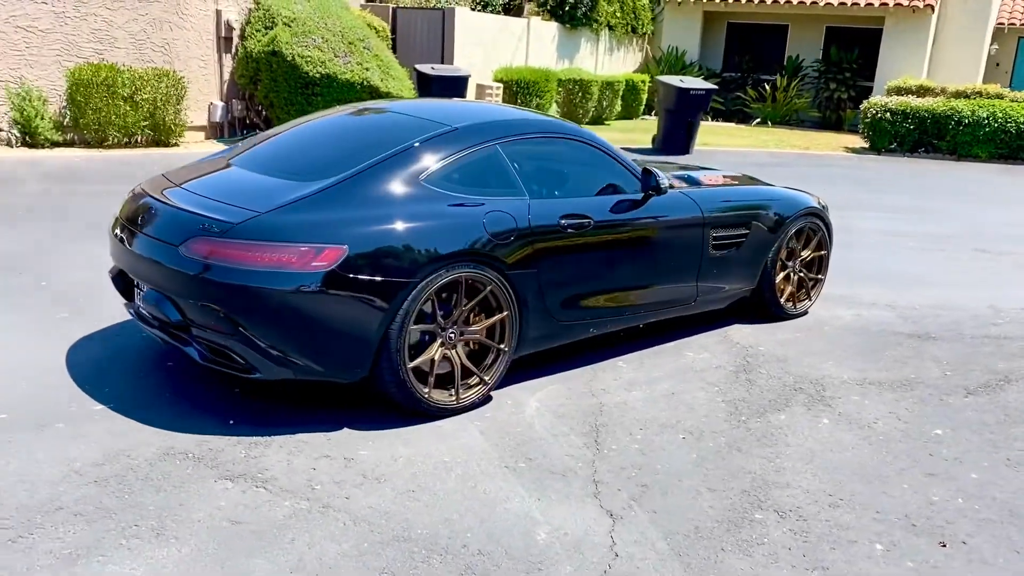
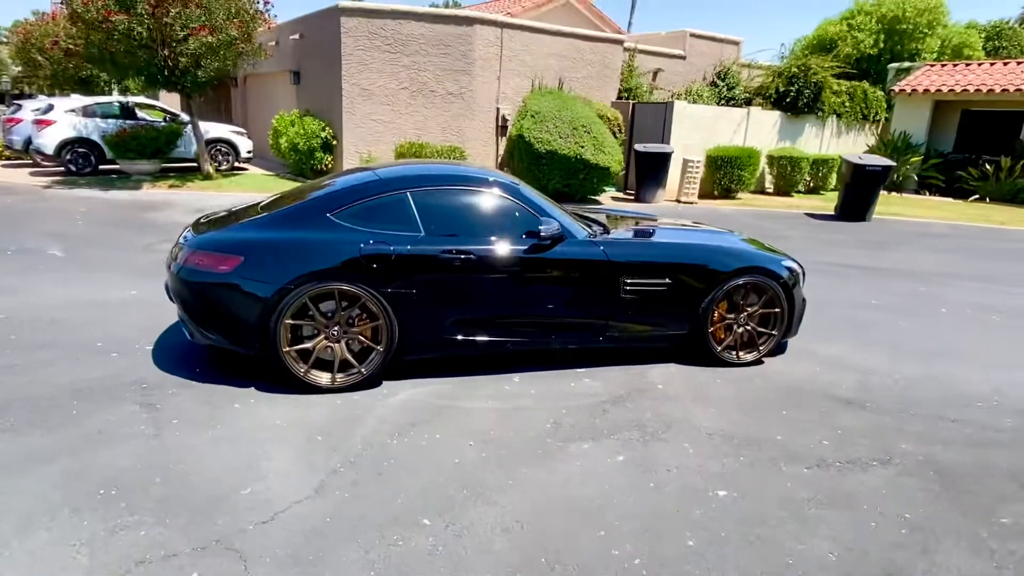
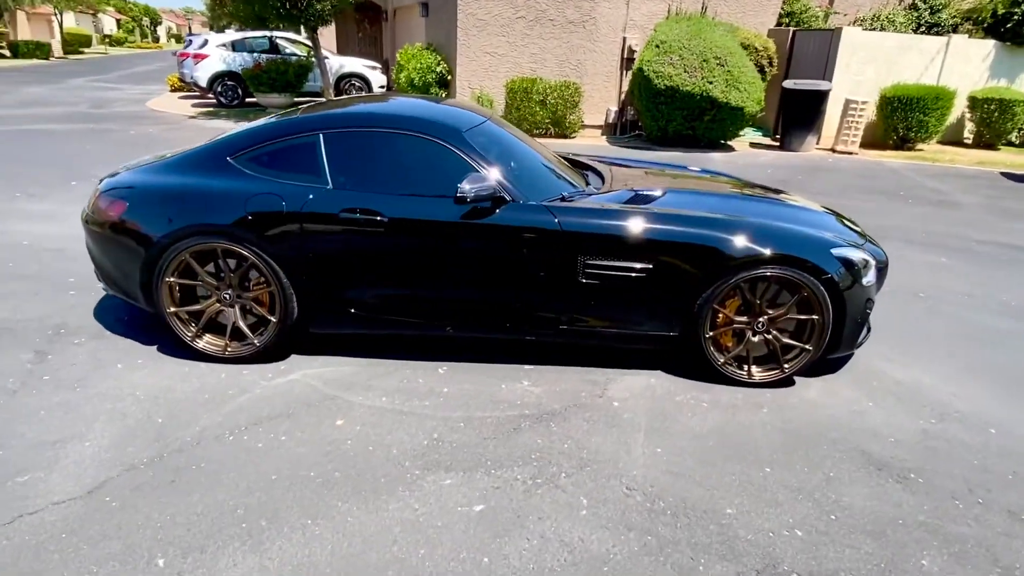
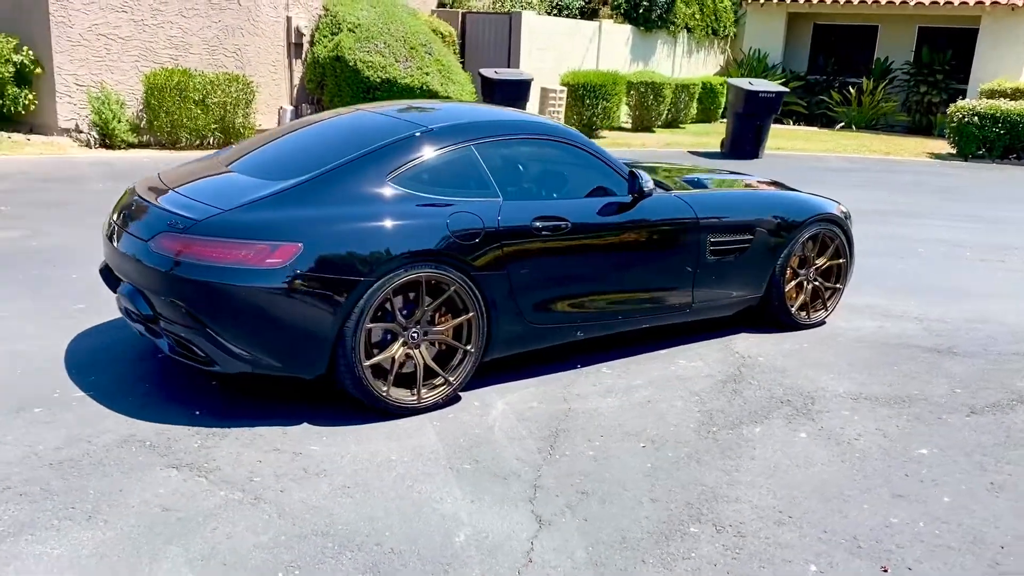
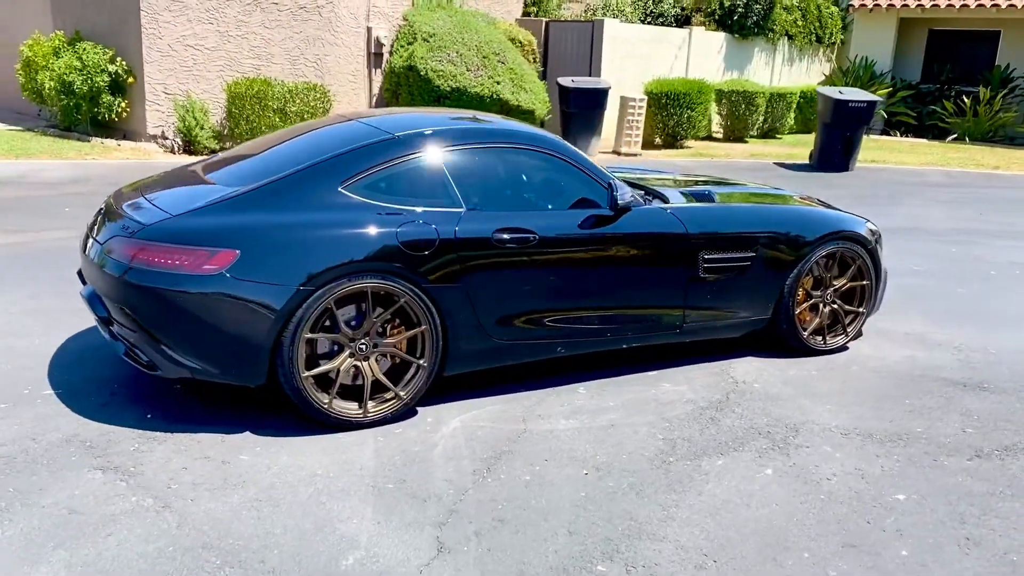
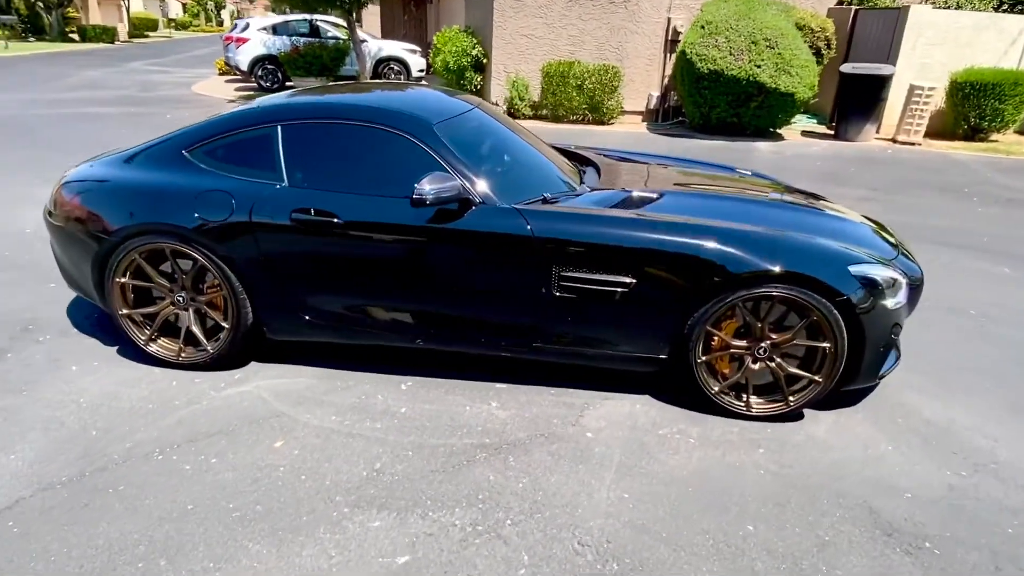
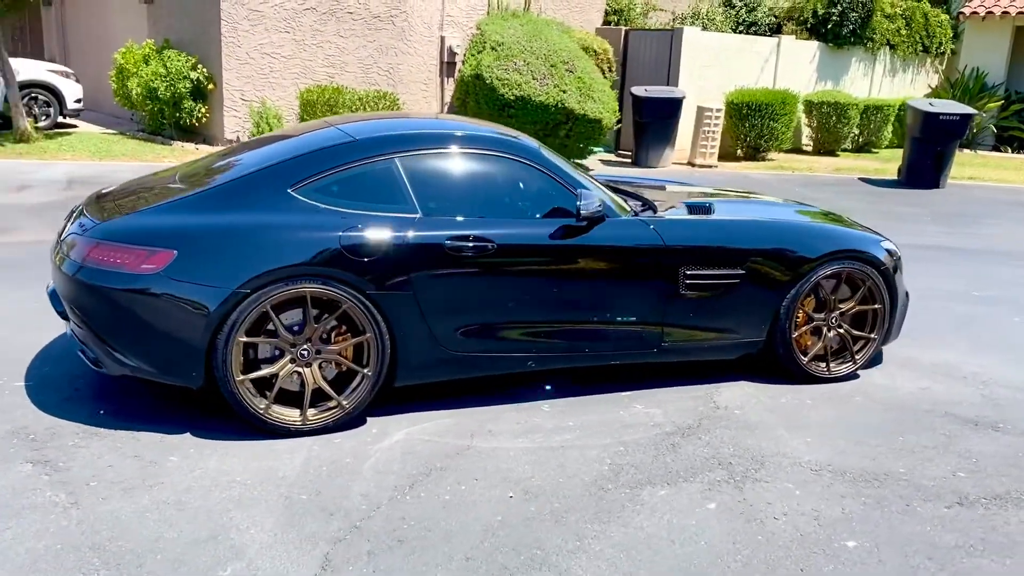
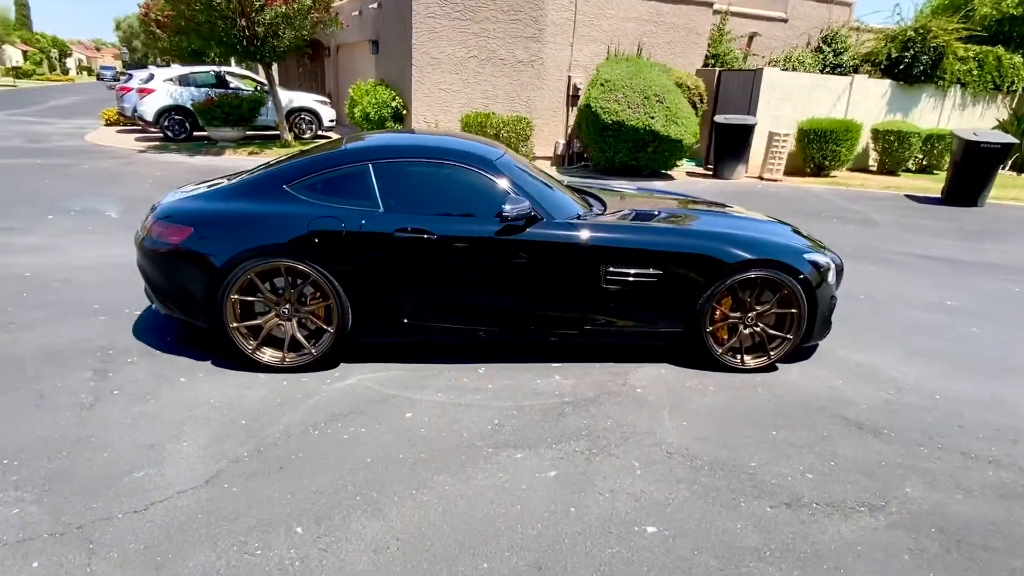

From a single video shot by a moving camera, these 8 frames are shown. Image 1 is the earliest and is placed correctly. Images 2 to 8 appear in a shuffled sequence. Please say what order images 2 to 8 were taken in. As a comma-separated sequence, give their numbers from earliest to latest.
4, 5, 7, 2, 8, 3, 6
